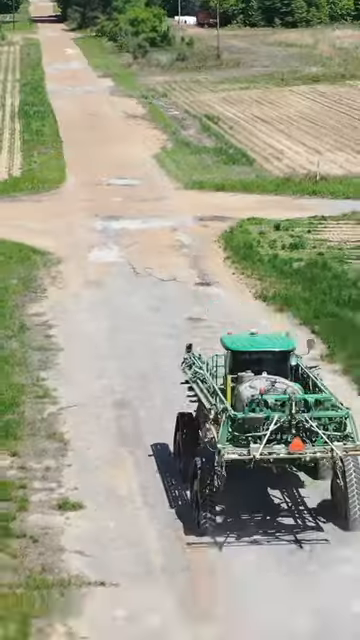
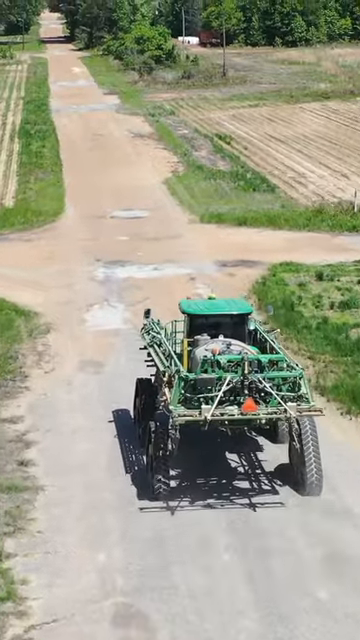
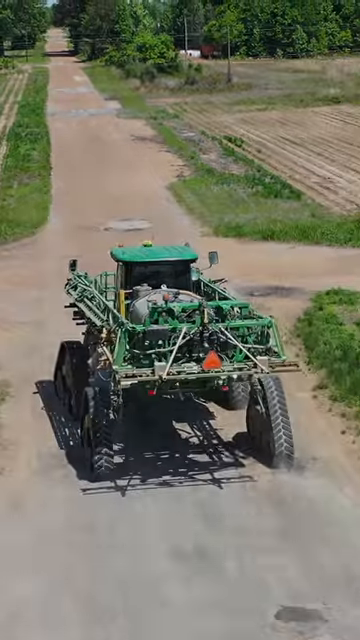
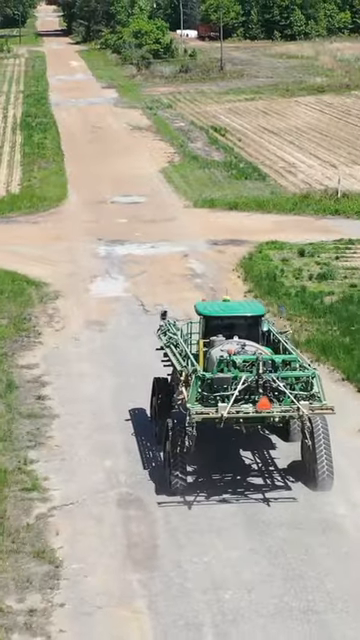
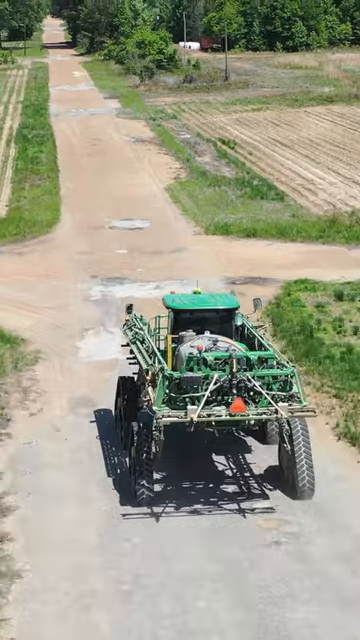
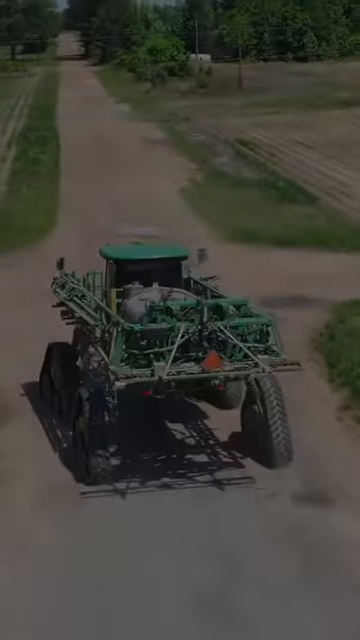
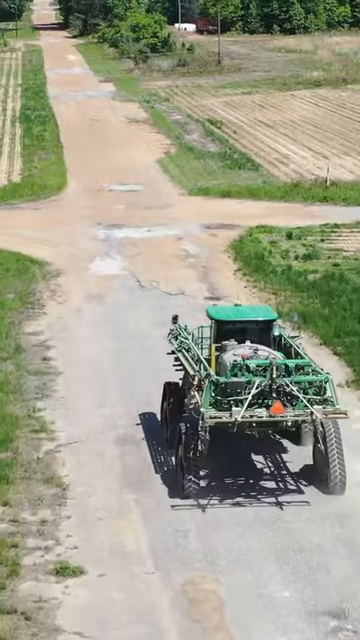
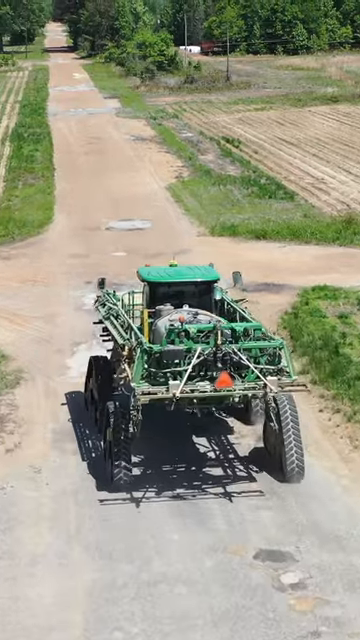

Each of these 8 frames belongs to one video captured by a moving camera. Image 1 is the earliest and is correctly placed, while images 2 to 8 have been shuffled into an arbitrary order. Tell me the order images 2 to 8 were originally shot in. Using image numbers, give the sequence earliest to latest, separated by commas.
7, 4, 2, 5, 8, 3, 6
